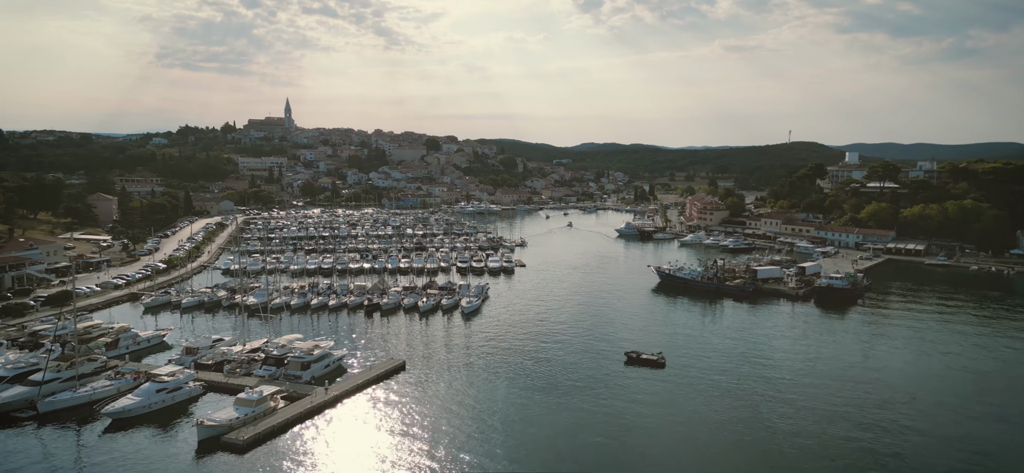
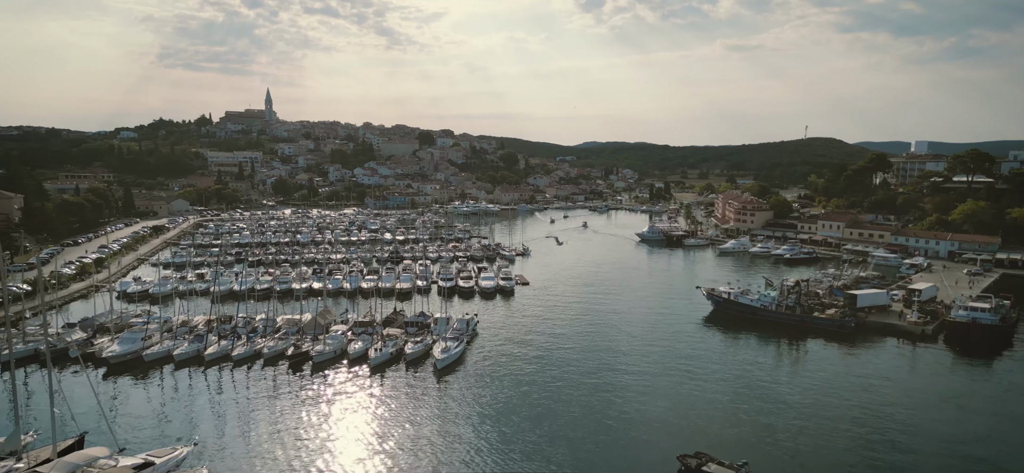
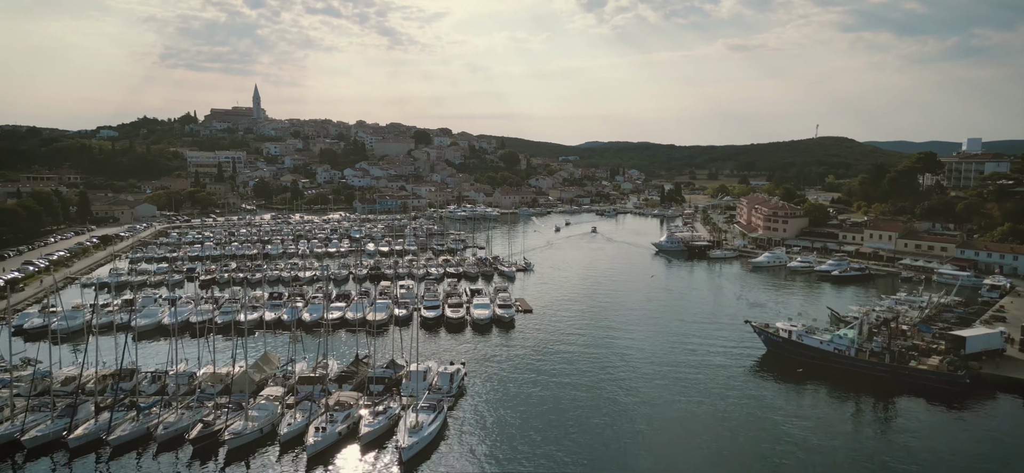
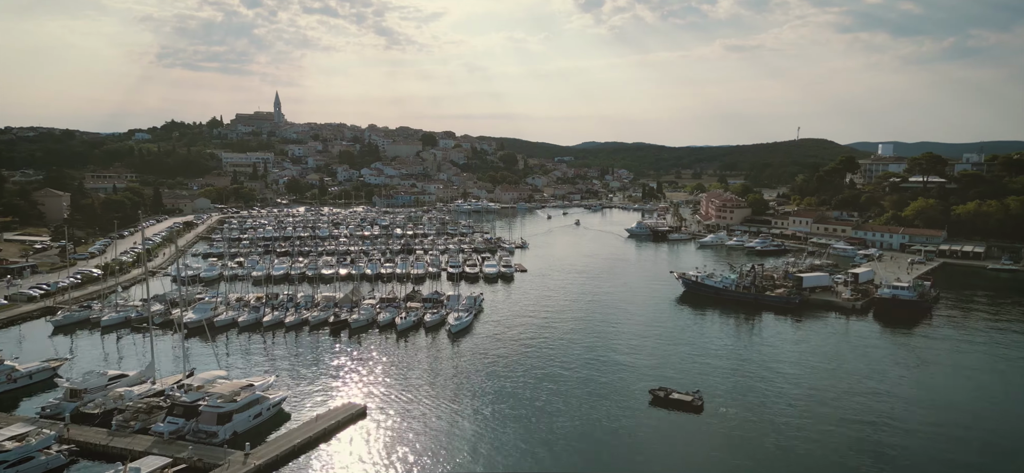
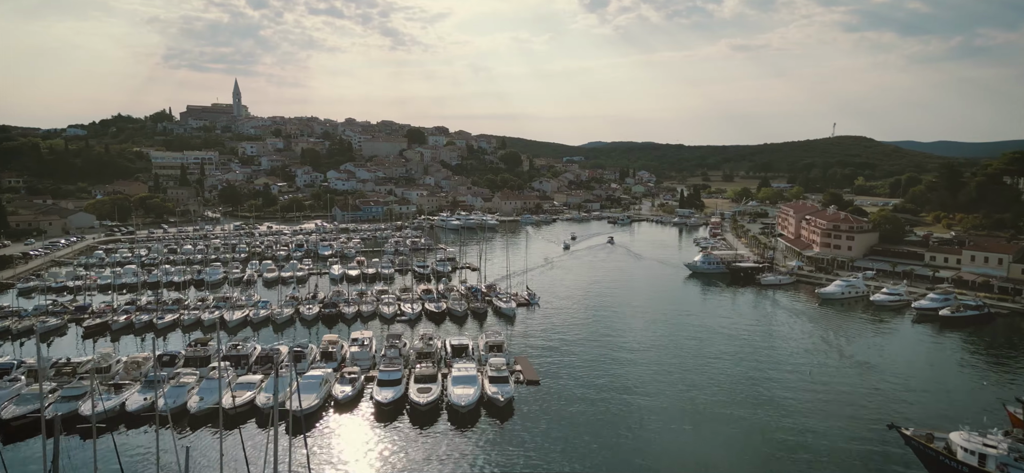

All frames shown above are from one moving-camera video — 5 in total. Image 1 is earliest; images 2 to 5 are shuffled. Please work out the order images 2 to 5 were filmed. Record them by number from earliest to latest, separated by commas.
4, 2, 3, 5
